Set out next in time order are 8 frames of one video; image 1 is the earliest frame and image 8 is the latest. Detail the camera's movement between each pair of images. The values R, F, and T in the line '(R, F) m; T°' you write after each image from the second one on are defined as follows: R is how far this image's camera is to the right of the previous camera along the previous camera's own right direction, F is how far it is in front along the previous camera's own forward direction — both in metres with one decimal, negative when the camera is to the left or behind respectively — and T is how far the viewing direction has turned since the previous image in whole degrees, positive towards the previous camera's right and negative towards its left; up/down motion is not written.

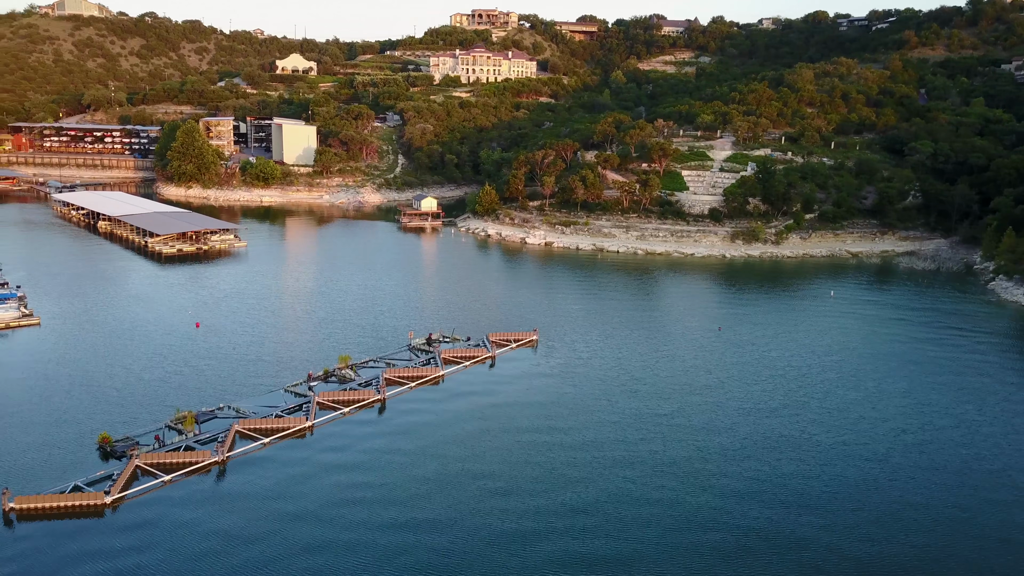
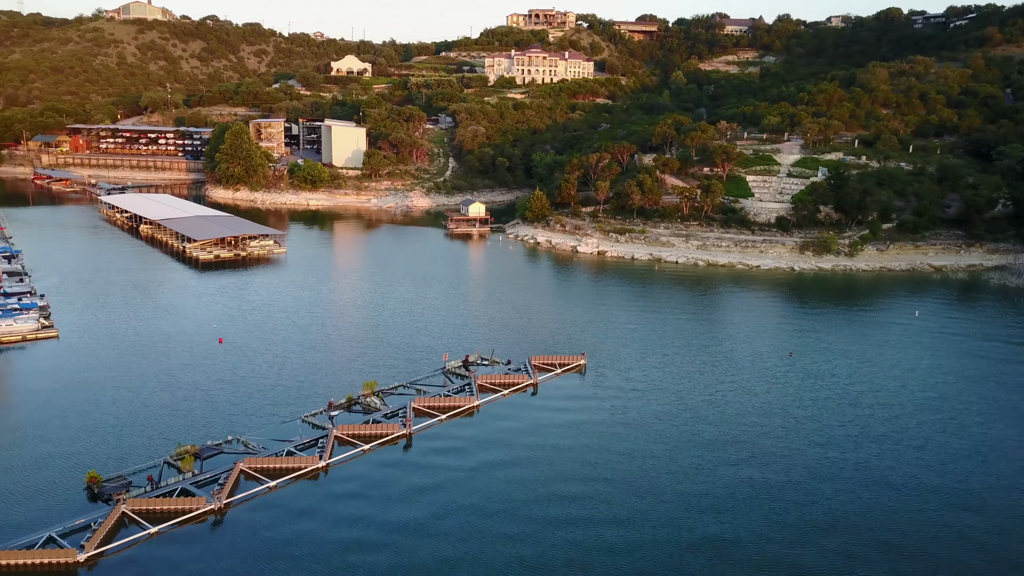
(+0.3, +2.6) m; -4°
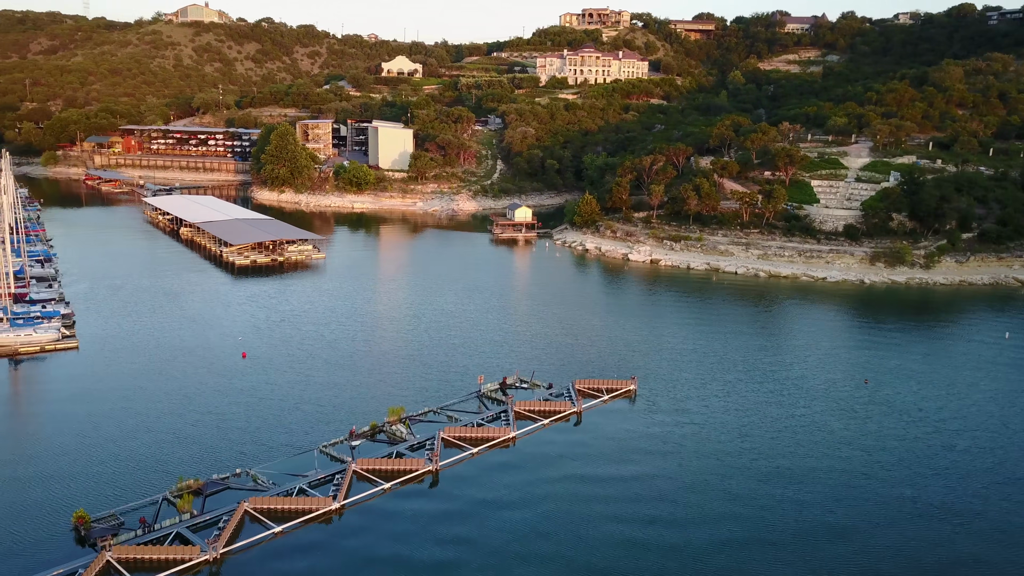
(+0.2, +2.1) m; -4°
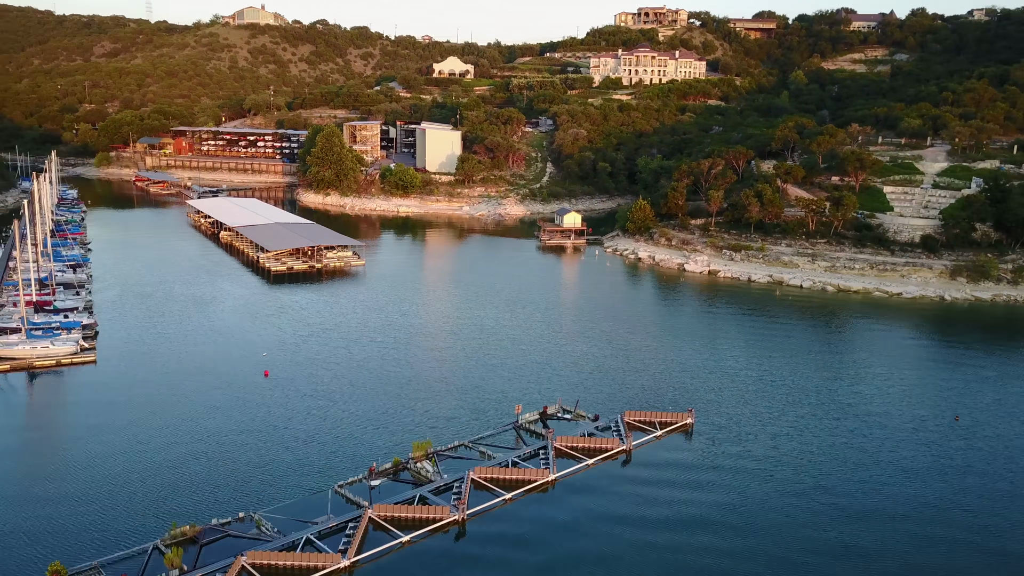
(+0.2, +2.2) m; -4°
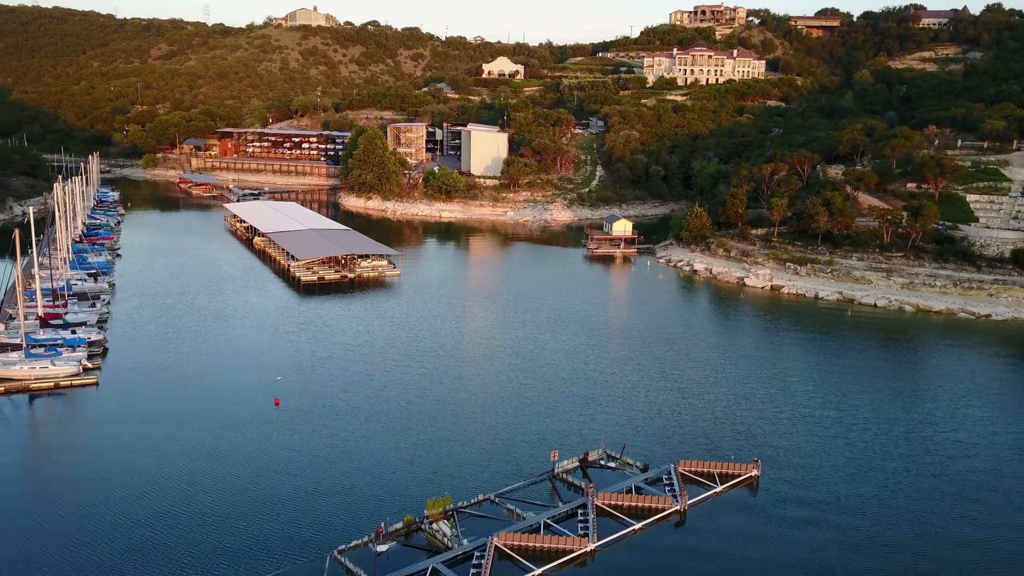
(+0.3, +2.6) m; -3°
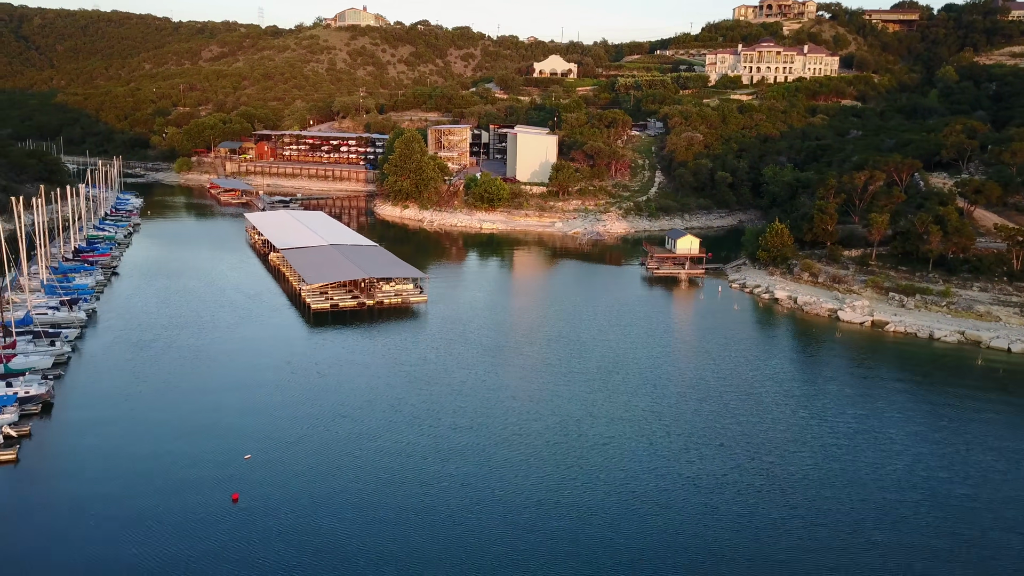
(+0.2, +5.5) m; -4°
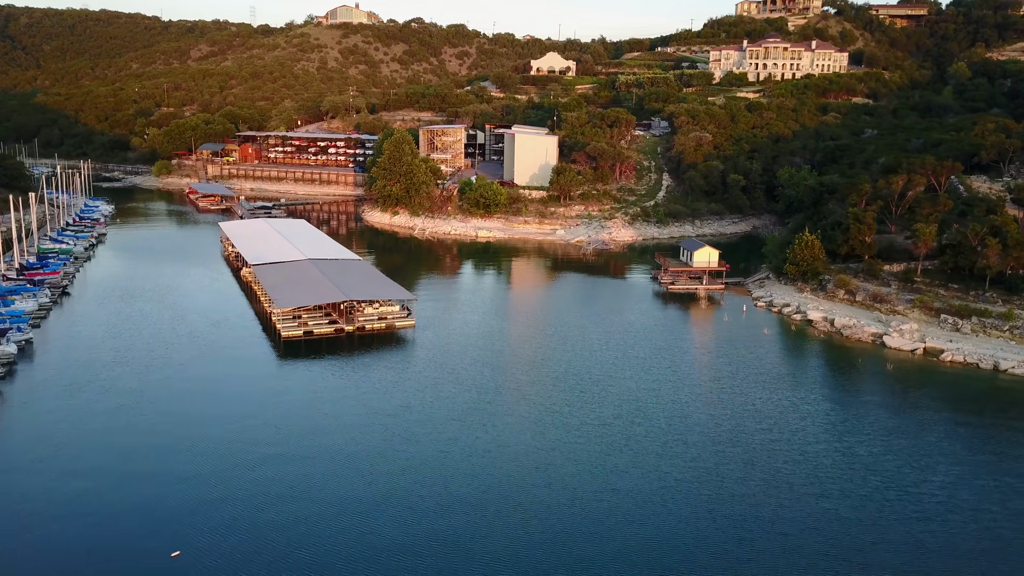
(-0.1, +3.8) m; 0°
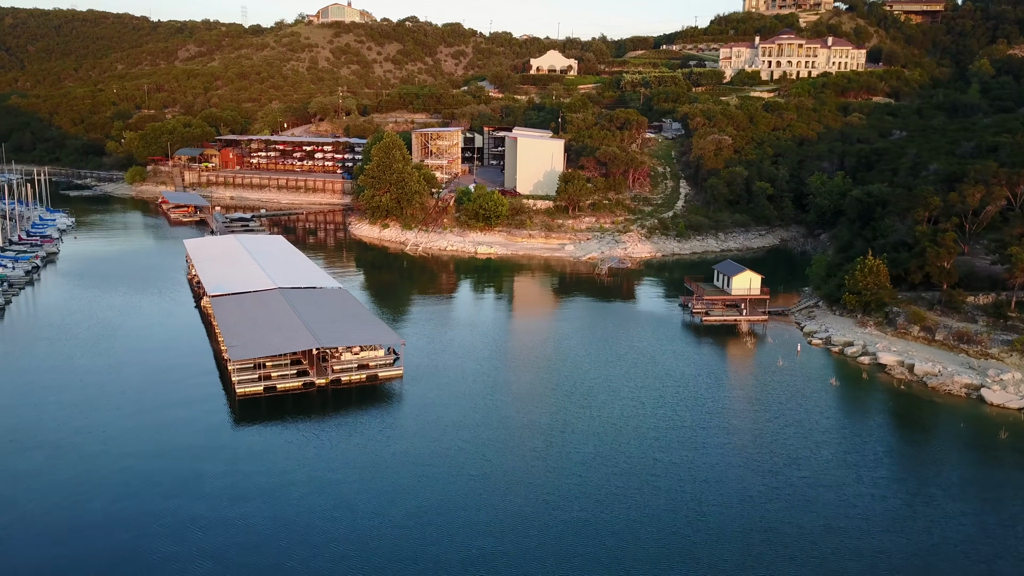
(-0.4, +5.1) m; 0°
